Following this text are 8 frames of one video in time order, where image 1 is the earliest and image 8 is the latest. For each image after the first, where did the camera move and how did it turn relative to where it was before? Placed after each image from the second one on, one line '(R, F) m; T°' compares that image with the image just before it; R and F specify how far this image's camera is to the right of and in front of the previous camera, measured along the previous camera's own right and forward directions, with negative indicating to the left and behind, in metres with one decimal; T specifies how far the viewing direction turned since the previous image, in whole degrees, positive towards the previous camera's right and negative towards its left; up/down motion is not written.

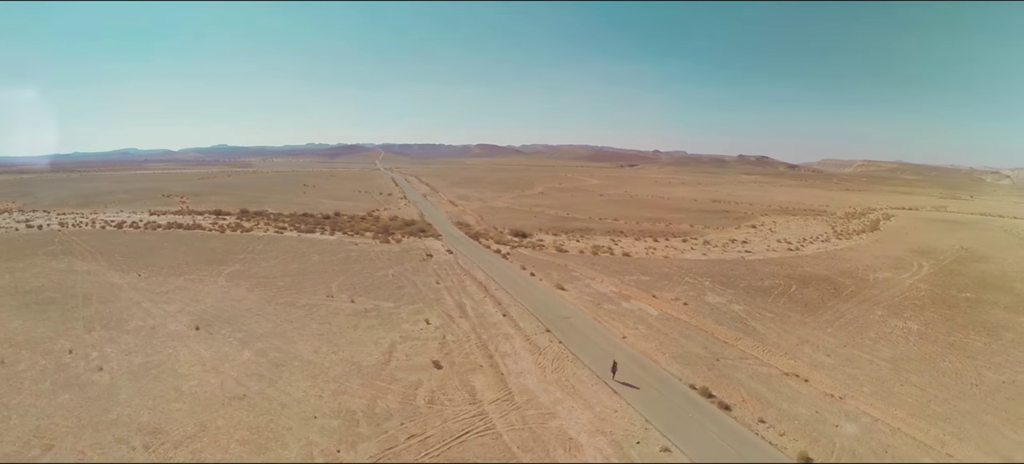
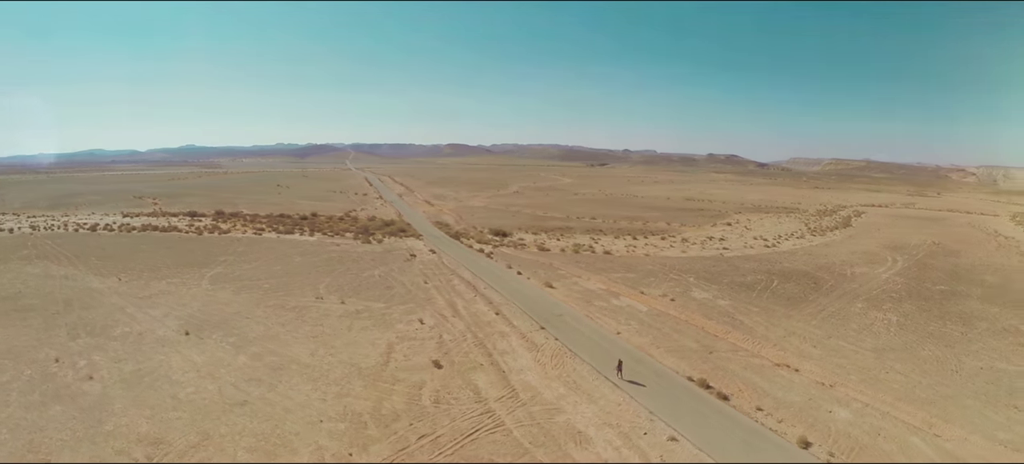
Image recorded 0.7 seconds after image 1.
(-1.1, -0.1) m; +3°
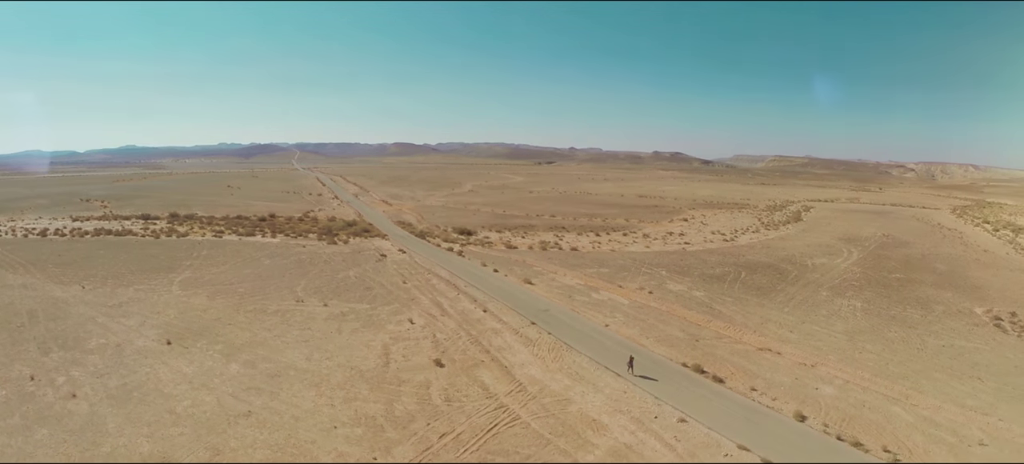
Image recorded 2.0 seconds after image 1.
(-1.9, -0.2) m; +6°
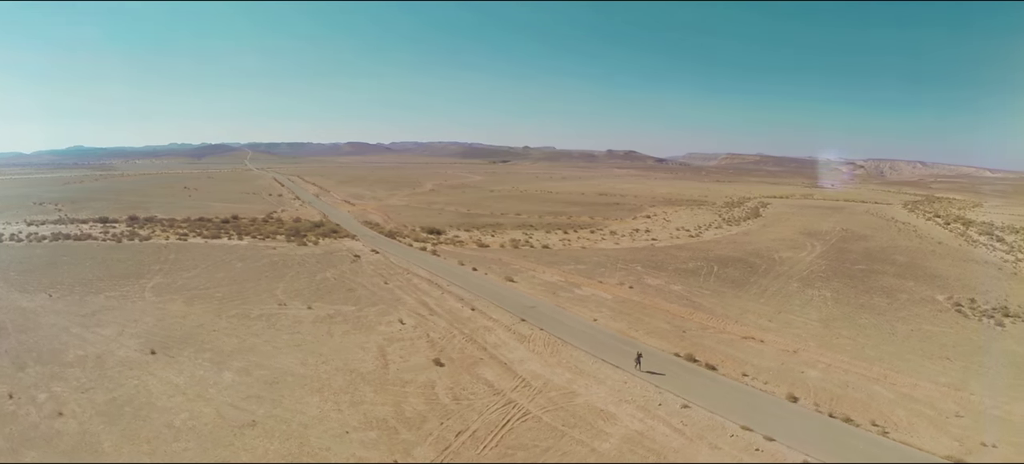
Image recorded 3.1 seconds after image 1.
(-1.6, -0.2) m; +5°
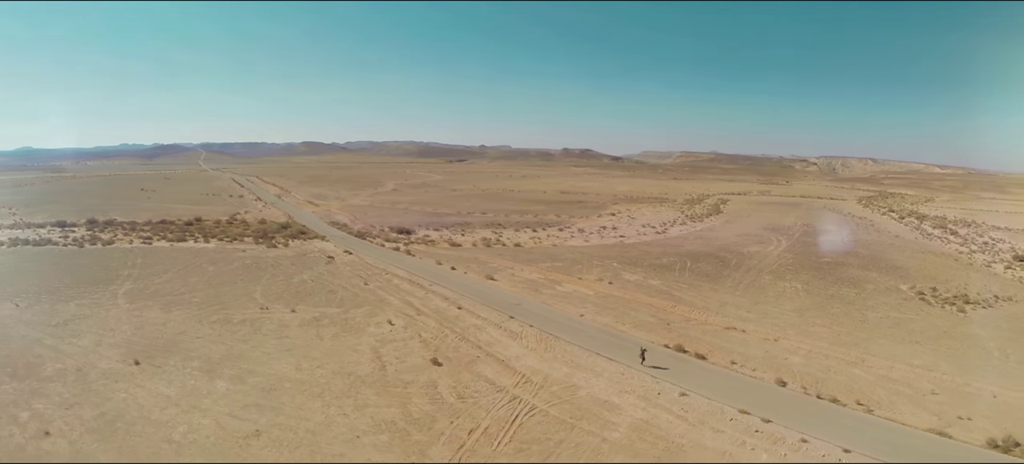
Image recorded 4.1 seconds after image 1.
(-1.4, -0.2) m; +5°
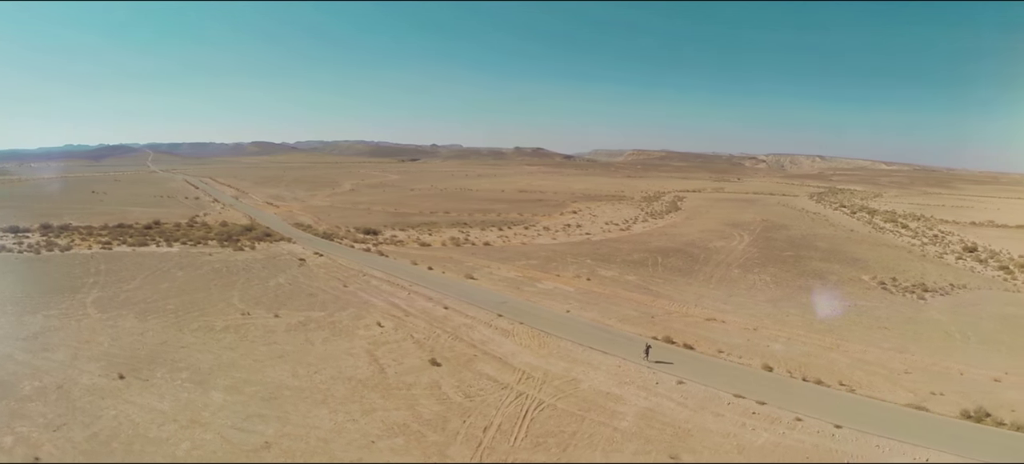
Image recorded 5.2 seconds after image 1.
(-1.6, -0.2) m; +5°
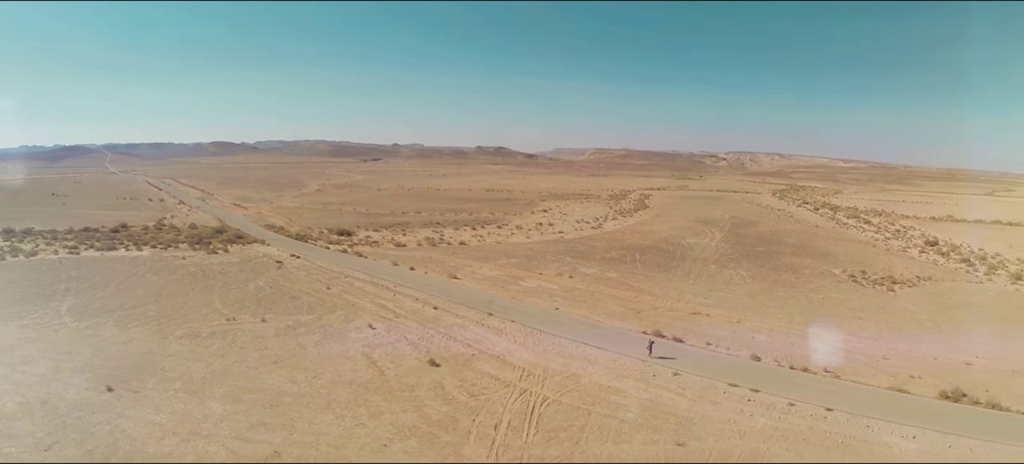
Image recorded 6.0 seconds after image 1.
(-1.2, -0.2) m; +4°
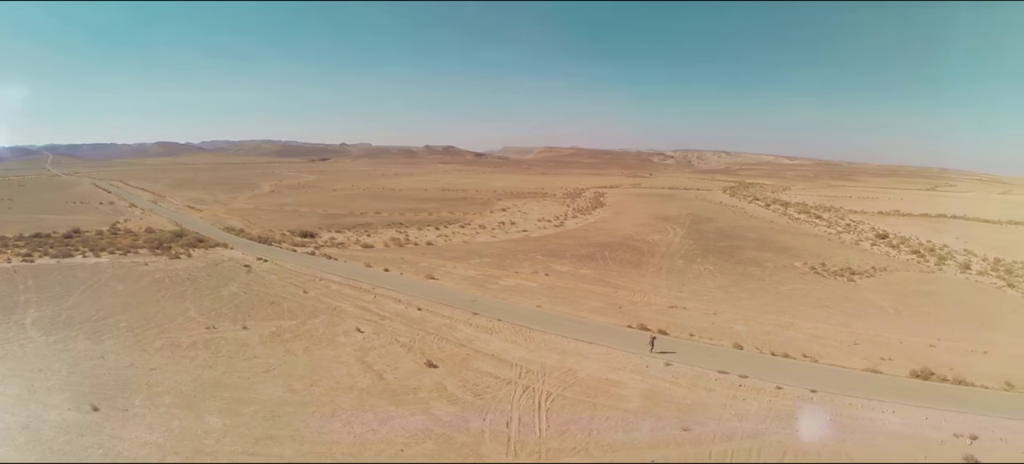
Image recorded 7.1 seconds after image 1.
(-1.6, -0.3) m; +5°
